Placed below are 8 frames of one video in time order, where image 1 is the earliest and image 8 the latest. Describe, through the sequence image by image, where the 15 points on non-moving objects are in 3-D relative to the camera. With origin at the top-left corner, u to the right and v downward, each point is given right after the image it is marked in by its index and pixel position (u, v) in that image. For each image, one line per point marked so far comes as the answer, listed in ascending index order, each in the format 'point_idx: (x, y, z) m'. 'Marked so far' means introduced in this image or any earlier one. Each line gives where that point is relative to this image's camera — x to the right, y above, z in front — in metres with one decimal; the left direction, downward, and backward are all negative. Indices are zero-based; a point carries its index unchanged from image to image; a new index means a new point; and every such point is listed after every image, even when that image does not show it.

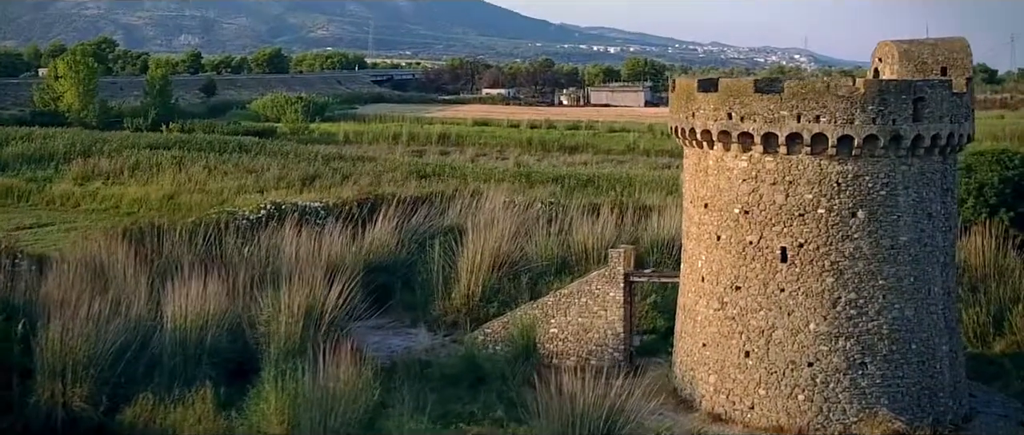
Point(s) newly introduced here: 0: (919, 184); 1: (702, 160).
0: (+4.4, +0.4, +11.5) m
1: (+2.2, +0.7, +12.2) m
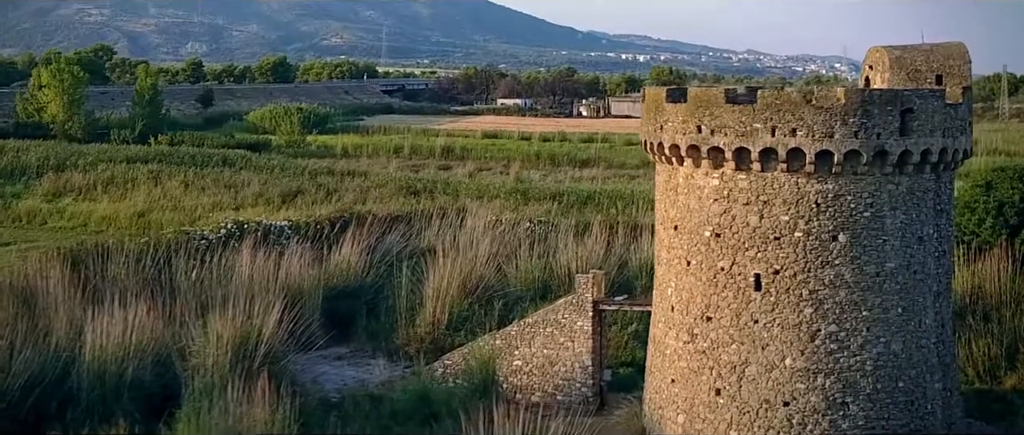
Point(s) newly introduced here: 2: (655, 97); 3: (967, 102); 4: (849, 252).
0: (+3.9, +0.1, +10.4) m
1: (+1.7, +0.4, +11.2) m
2: (+1.5, +1.3, +11.1) m
3: (+4.6, +1.2, +10.6) m
4: (+3.3, -0.3, +10.3) m
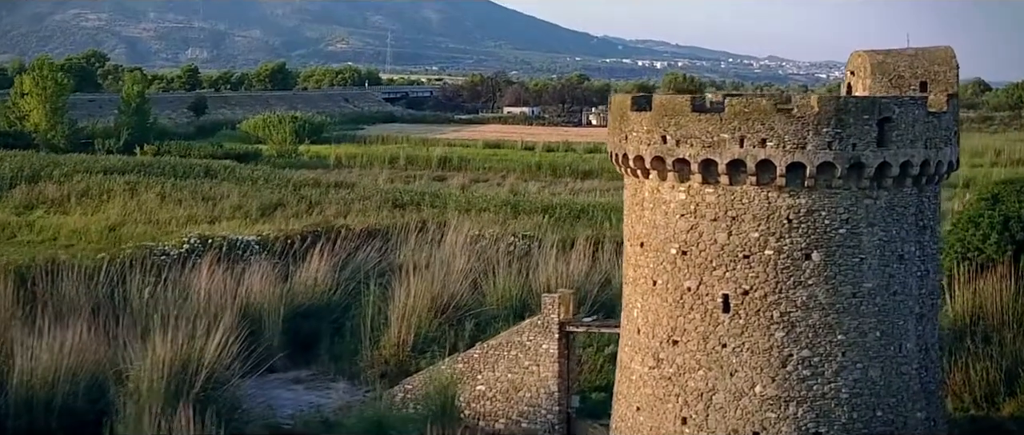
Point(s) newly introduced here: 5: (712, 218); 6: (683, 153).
0: (+3.4, 0.0, +9.7) m
1: (+1.2, +0.3, +10.5) m
2: (+1.1, +1.1, +10.5) m
3: (+4.1, +1.0, +9.9) m
4: (+2.8, -0.5, +9.6) m
5: (+1.9, 0.0, +9.9) m
6: (+1.6, +0.6, +9.9) m
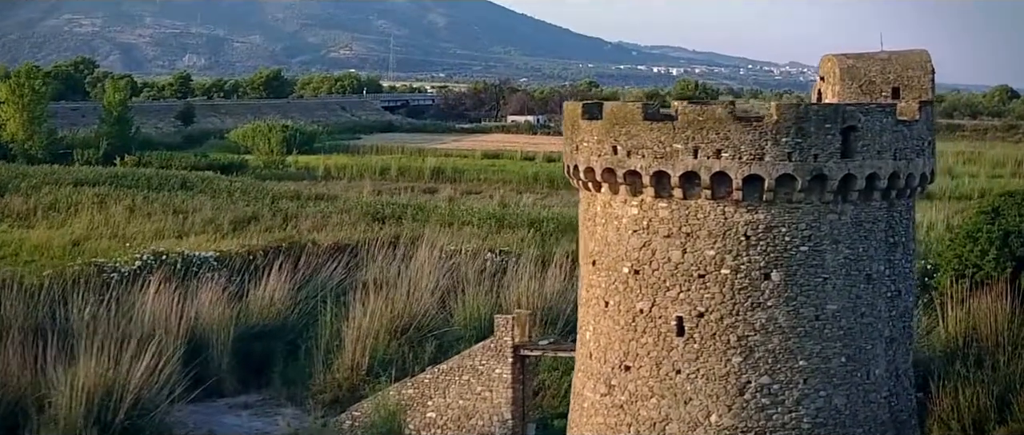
0: (+2.9, -0.2, +8.9) m
1: (+0.7, +0.1, +9.9) m
2: (+0.6, +1.0, +9.8) m
3: (+3.6, +0.9, +9.1) m
4: (+2.3, -0.6, +8.9) m
5: (+1.3, -0.1, +9.1) m
6: (+1.1, +0.5, +9.2) m
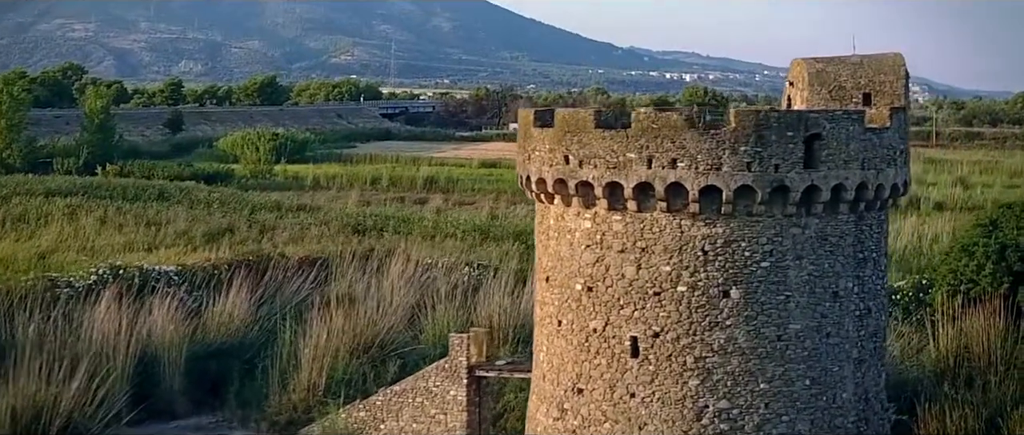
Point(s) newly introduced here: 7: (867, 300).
0: (+2.4, -0.3, +8.3) m
1: (+0.3, 0.0, +9.3) m
2: (+0.1, +0.9, +9.2) m
3: (+3.1, +0.8, +8.5) m
4: (+1.8, -0.7, +8.2) m
5: (+0.9, -0.3, +8.6) m
6: (+0.6, +0.3, +8.6) m
7: (+2.9, -0.7, +8.6) m
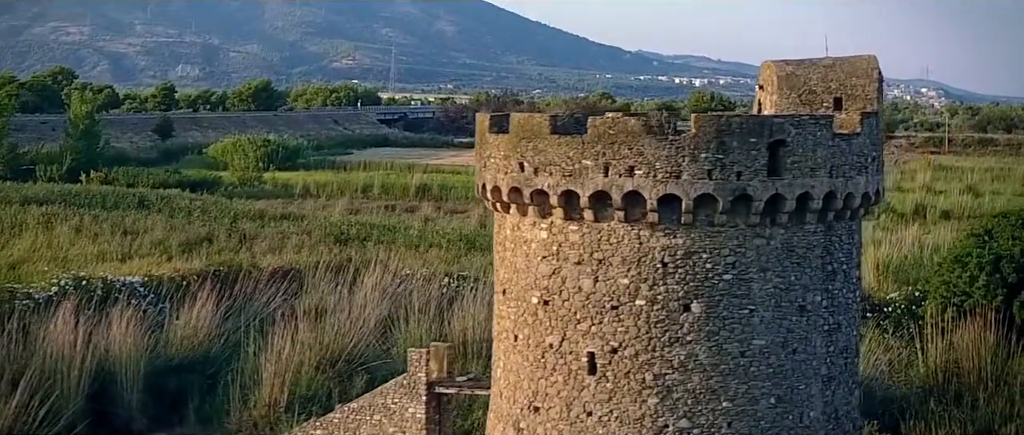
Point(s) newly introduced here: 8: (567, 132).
0: (+2.0, -0.3, +7.8) m
1: (-0.1, -0.1, +8.8) m
2: (-0.3, +0.8, +8.8) m
3: (+2.7, +0.7, +8.0) m
4: (+1.4, -0.8, +7.8) m
5: (+0.5, -0.3, +8.1) m
6: (+0.2, +0.3, +8.1) m
7: (+2.6, -0.8, +8.1) m
8: (+0.4, +0.7, +8.2) m
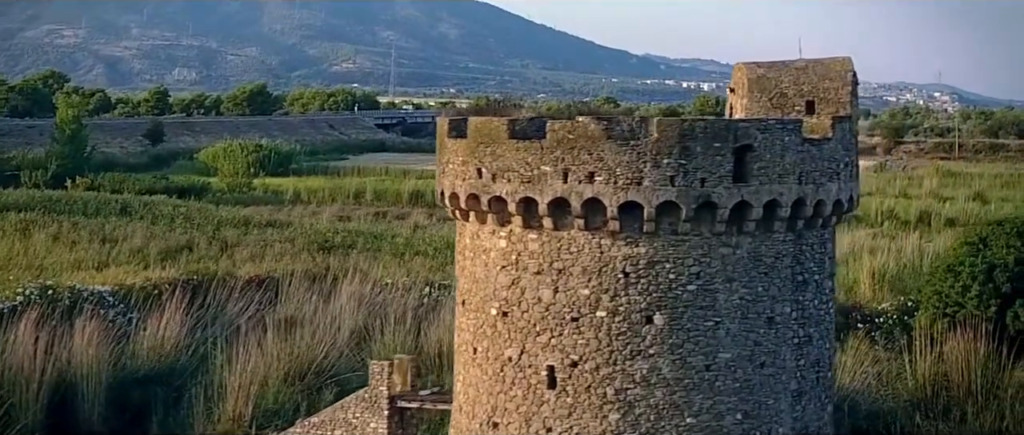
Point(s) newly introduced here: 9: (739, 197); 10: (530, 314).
0: (+1.7, -0.4, +7.4) m
1: (-0.4, -0.2, +8.5) m
2: (-0.6, +0.7, +8.4) m
3: (+2.4, +0.6, +7.6) m
4: (+1.1, -0.9, +7.4) m
5: (+0.2, -0.4, +7.7) m
6: (-0.1, +0.2, +7.8) m
7: (+2.2, -0.8, +7.7) m
8: (+0.1, +0.6, +7.8) m
9: (+1.6, +0.1, +7.2) m
10: (+0.1, -0.7, +7.8) m
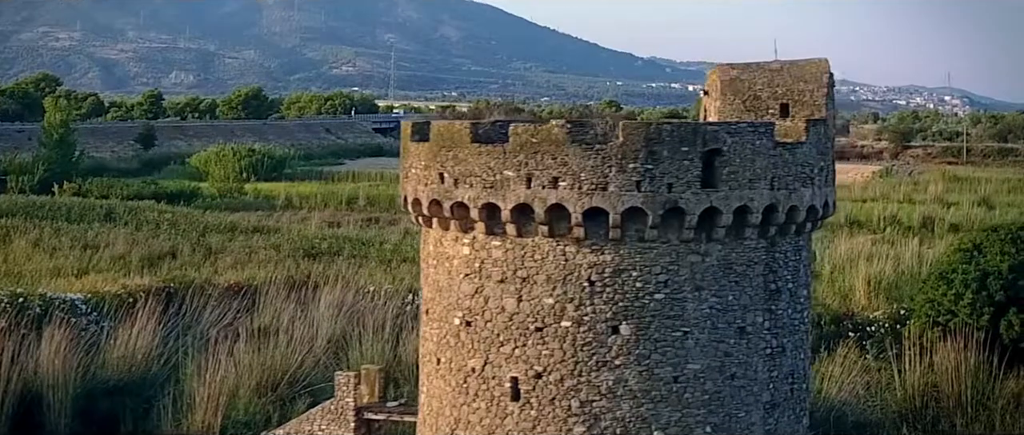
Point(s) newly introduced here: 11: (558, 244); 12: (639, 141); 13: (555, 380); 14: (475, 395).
0: (+1.4, -0.5, +7.1) m
1: (-0.7, -0.2, +8.2) m
2: (-0.8, +0.6, +8.1) m
3: (+2.1, +0.6, +7.2) m
4: (+0.8, -0.9, +7.1) m
5: (-0.1, -0.4, +7.4) m
6: (-0.4, +0.2, +7.5) m
7: (+2.0, -0.9, +7.4) m
8: (-0.2, +0.6, +7.5) m
9: (+1.3, +0.1, +6.9) m
10: (-0.1, -0.8, +7.5) m
11: (+0.3, -0.2, +7.2) m
12: (+0.8, +0.5, +6.9) m
13: (+0.3, -1.2, +7.2) m
14: (-0.3, -1.3, +7.6) m
